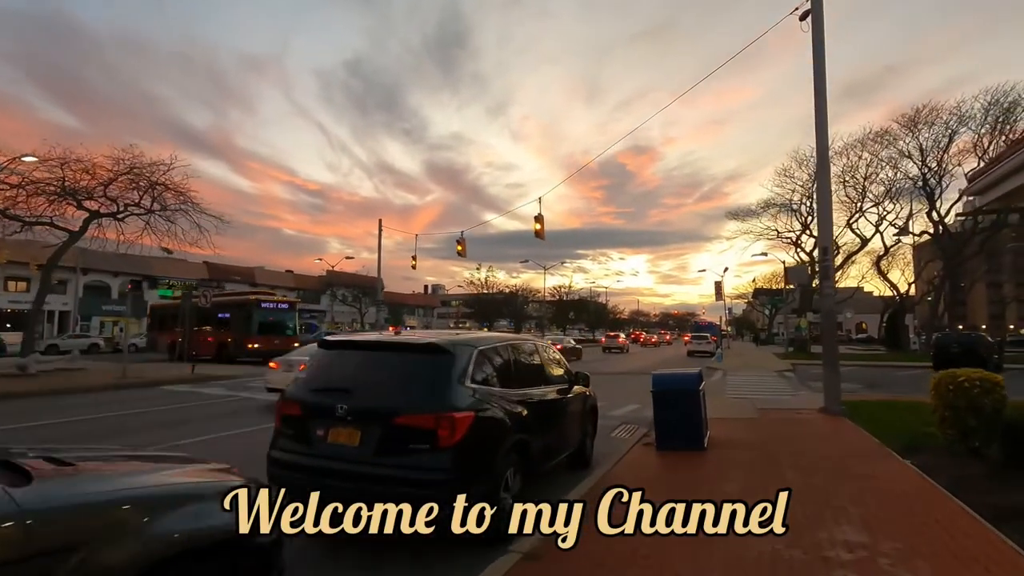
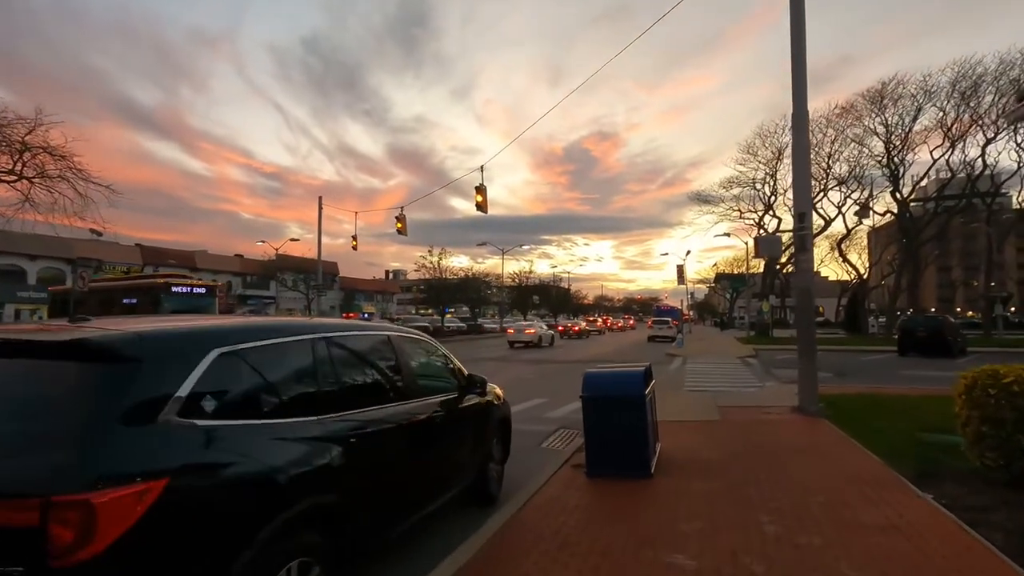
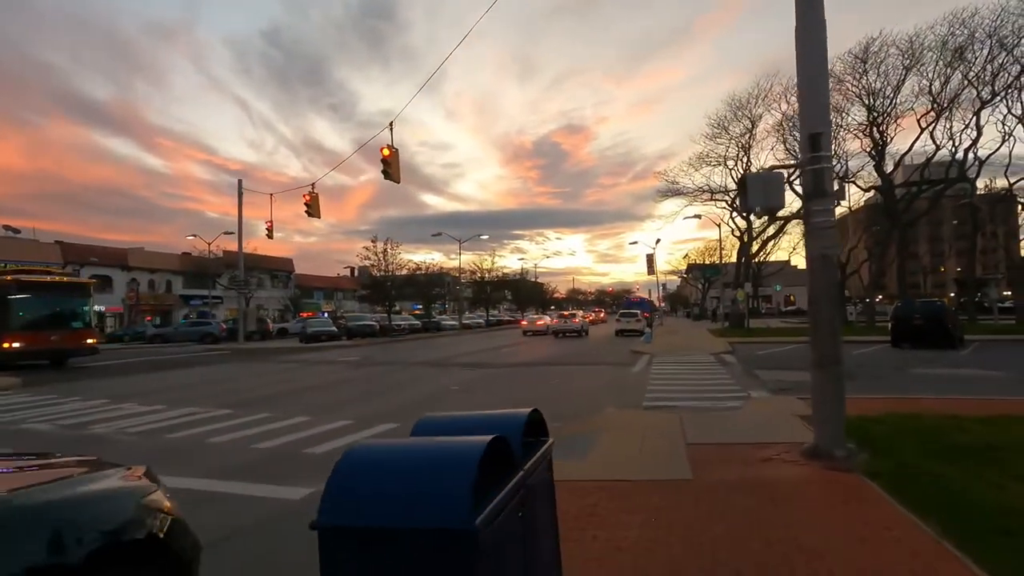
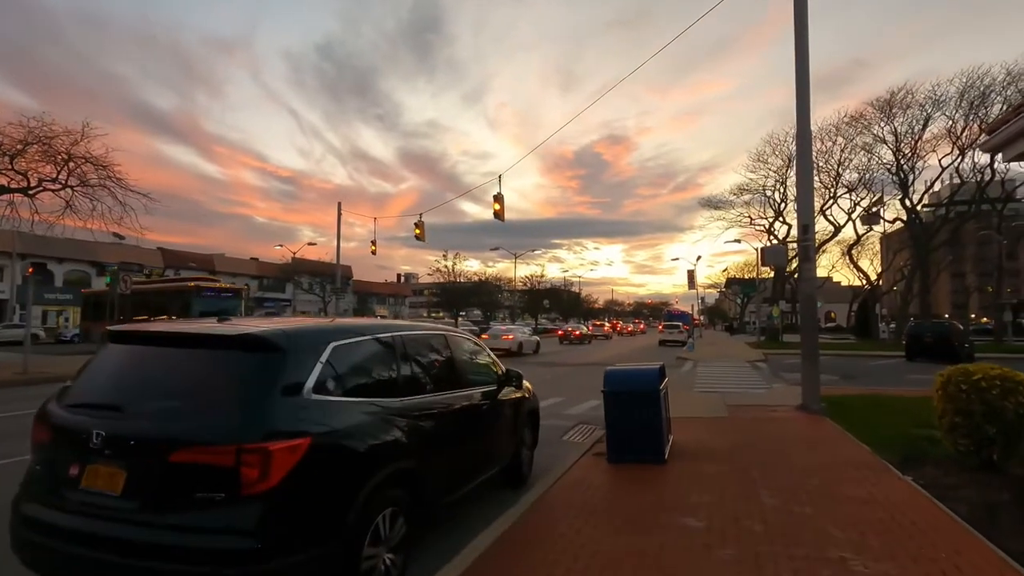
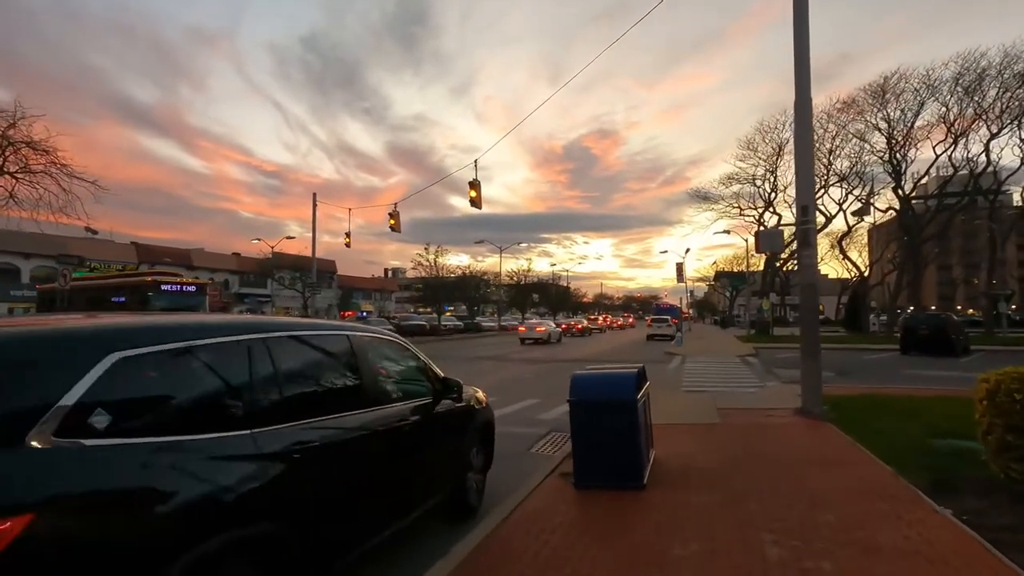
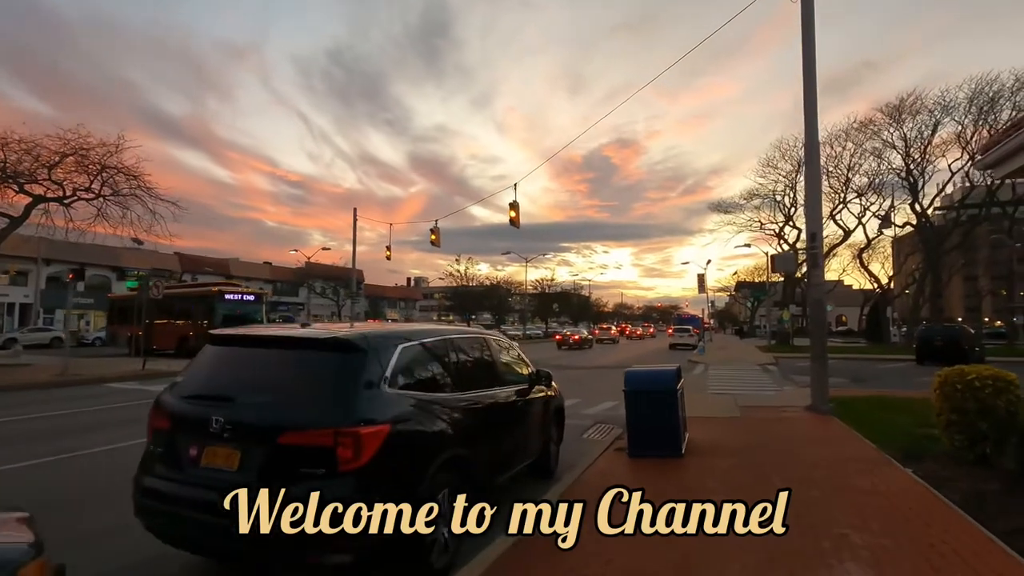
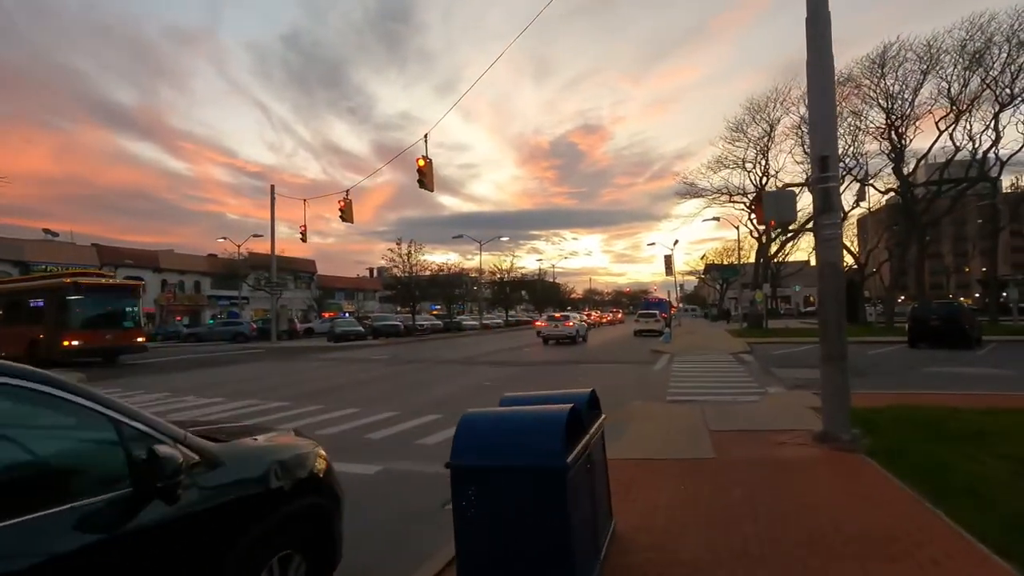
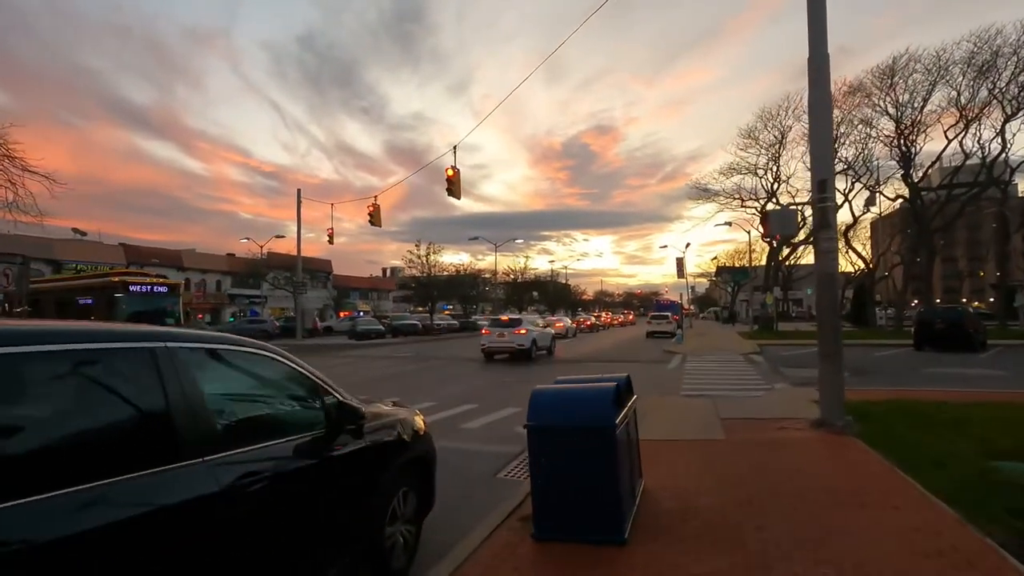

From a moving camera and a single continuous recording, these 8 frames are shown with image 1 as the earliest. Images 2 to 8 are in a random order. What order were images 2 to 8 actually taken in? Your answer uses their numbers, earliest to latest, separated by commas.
6, 4, 2, 5, 8, 7, 3
